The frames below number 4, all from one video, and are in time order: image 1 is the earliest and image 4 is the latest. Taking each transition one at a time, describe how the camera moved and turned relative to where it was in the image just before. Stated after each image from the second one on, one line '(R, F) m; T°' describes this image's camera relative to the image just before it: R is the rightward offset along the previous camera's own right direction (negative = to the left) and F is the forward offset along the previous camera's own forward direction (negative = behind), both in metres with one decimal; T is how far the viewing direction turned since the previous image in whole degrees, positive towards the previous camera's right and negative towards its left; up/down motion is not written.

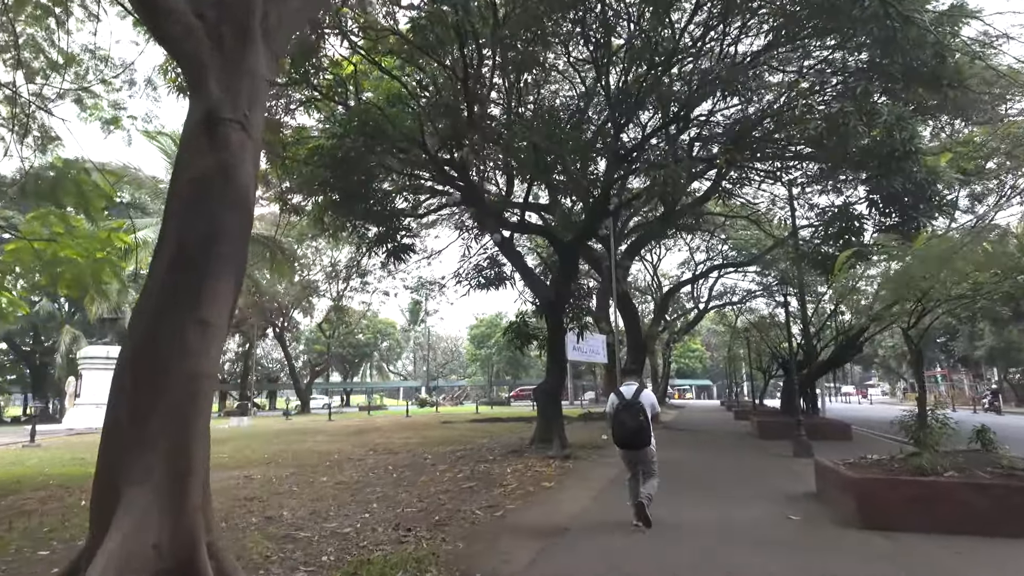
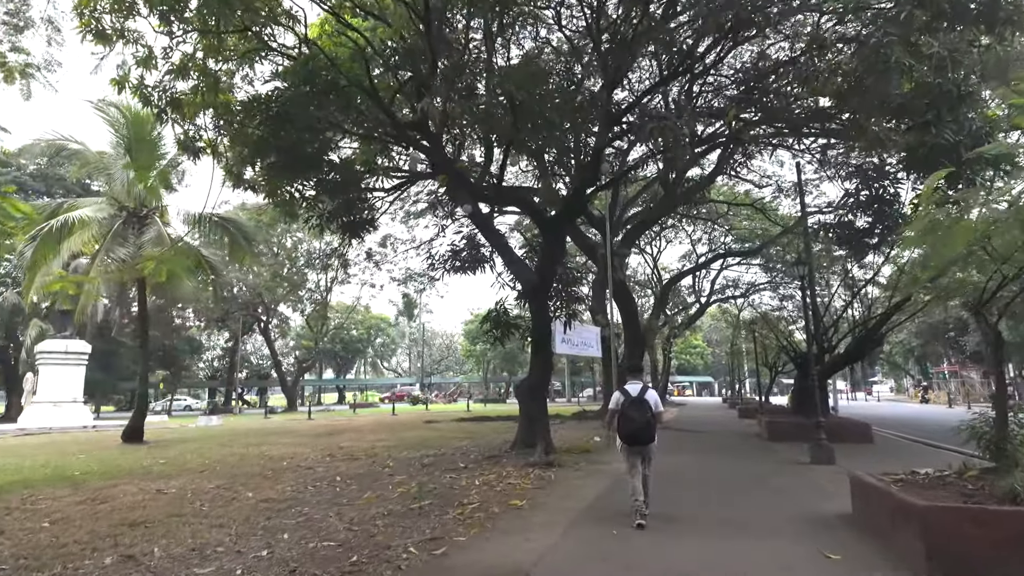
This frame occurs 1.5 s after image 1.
(+0.4, +1.6) m; 0°
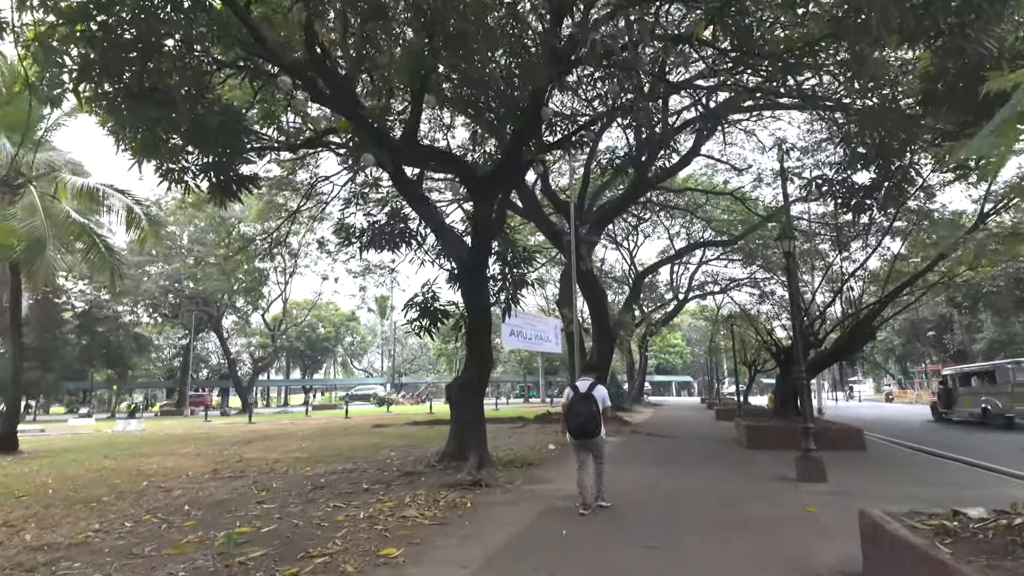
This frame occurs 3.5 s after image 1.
(+0.8, +2.0) m; +1°
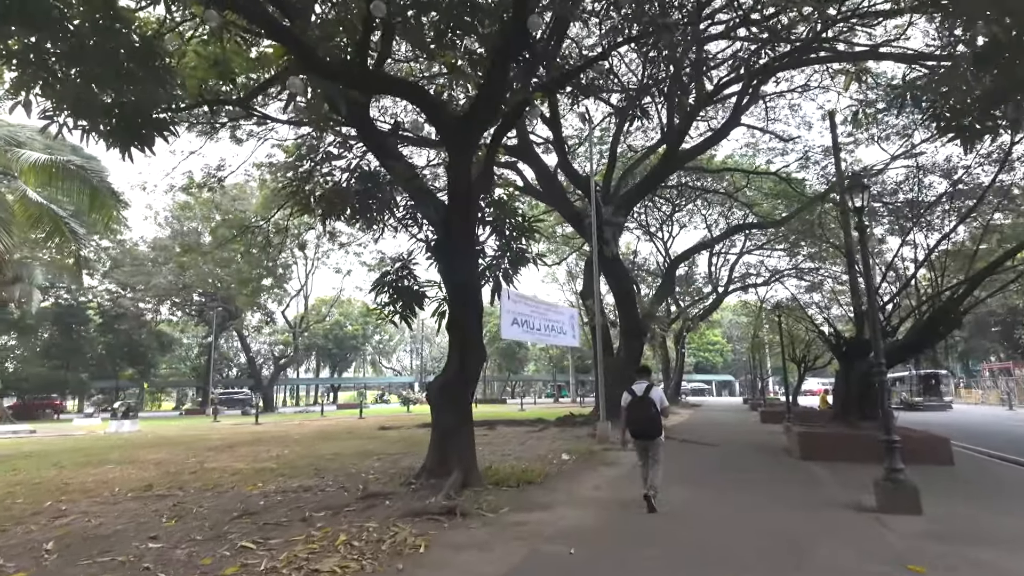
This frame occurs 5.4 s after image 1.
(+0.5, +1.9) m; -3°
